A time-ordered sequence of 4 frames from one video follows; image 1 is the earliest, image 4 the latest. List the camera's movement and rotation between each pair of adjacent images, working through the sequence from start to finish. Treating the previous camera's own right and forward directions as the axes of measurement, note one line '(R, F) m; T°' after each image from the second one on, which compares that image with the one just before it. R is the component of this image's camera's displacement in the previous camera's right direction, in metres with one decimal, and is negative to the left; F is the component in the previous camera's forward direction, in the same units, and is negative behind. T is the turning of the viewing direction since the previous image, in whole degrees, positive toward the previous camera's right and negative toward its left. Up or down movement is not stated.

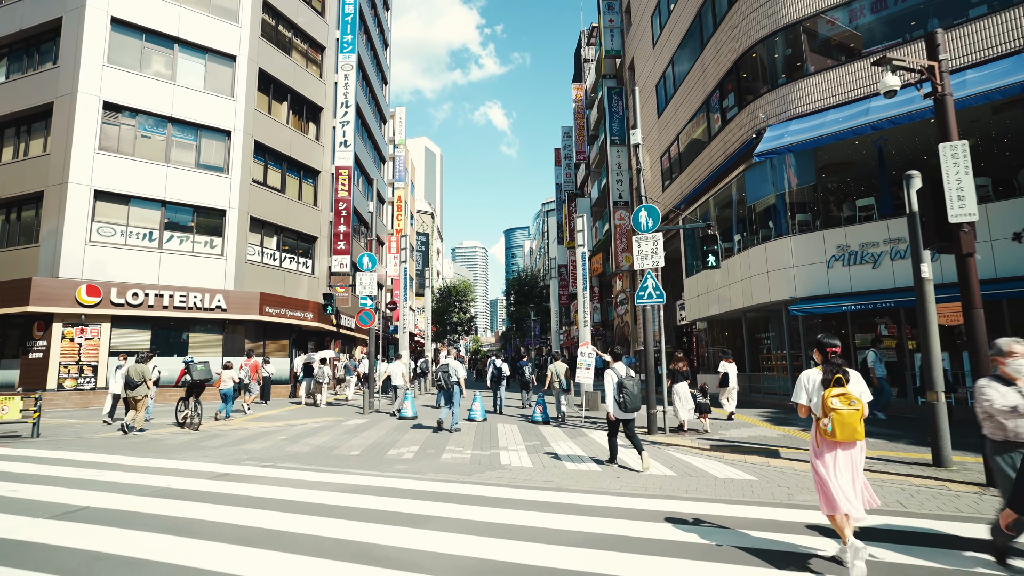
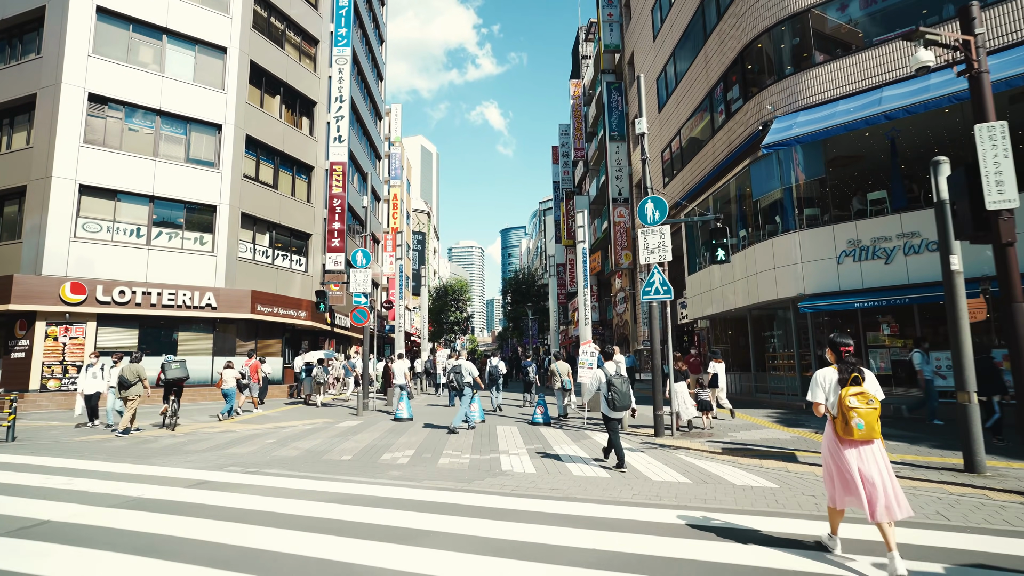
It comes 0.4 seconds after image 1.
(-0.1, +0.5) m; 0°
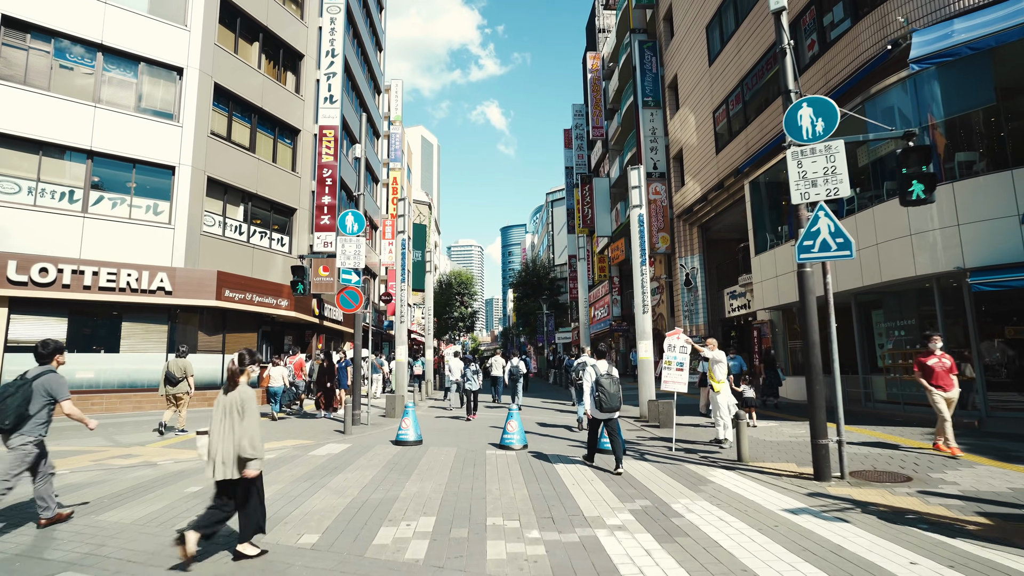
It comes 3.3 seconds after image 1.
(-0.9, +4.0) m; 0°
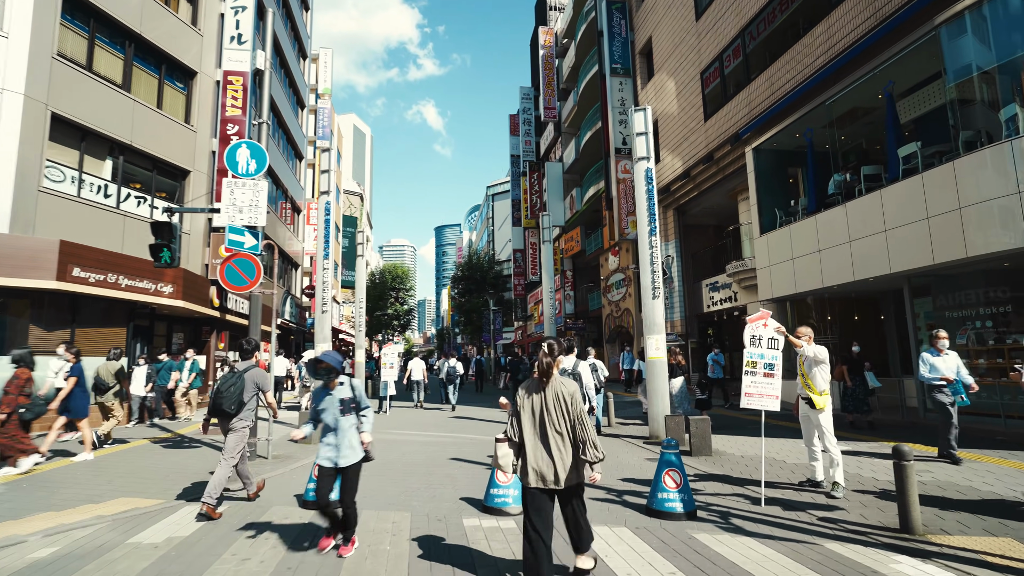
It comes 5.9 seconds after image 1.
(-0.6, +3.7) m; +7°
